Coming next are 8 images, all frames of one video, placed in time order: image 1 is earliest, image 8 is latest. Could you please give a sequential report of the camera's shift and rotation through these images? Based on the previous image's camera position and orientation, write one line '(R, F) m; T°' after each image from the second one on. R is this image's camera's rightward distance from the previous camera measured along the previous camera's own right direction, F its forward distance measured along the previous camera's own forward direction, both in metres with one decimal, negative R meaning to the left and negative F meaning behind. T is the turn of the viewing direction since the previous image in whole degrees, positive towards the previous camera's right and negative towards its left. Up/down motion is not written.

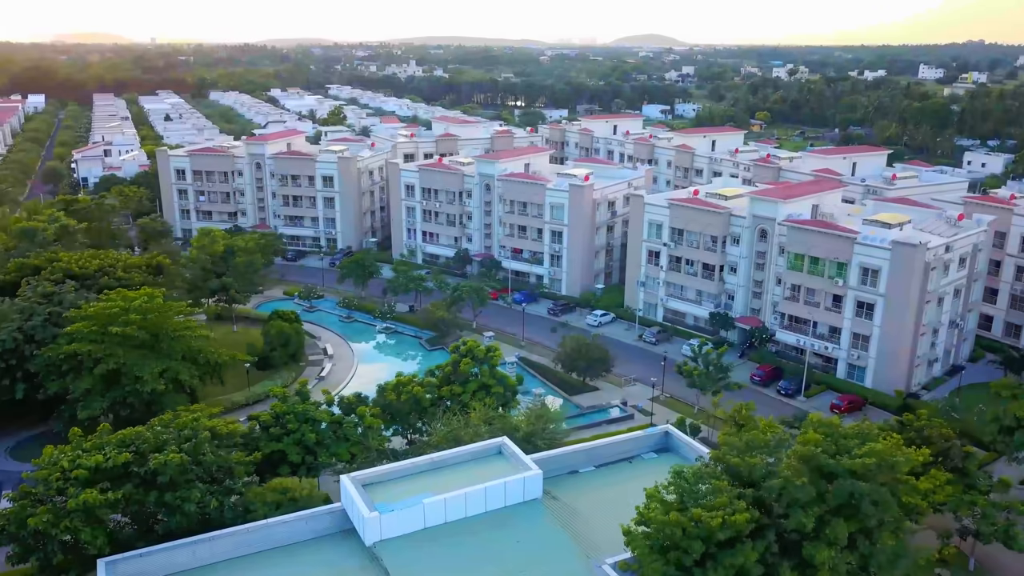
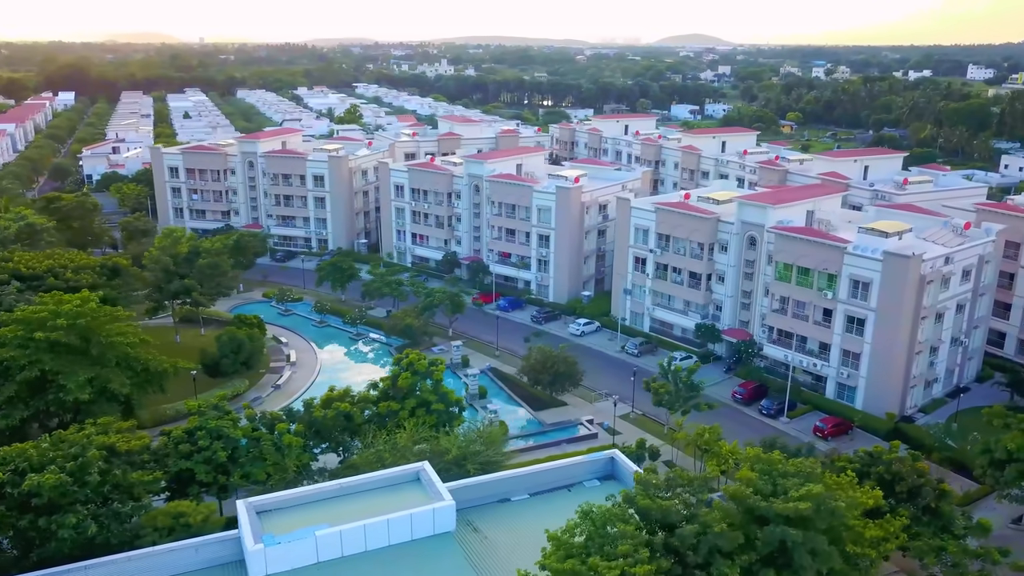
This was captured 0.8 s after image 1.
(+3.7, +2.4) m; -3°
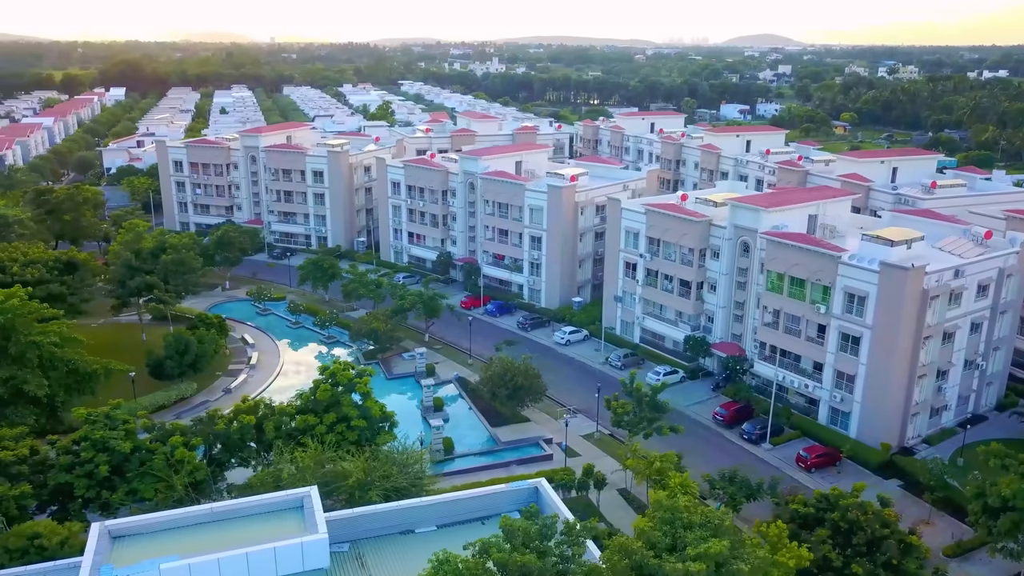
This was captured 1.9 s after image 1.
(+4.6, +3.2) m; -4°
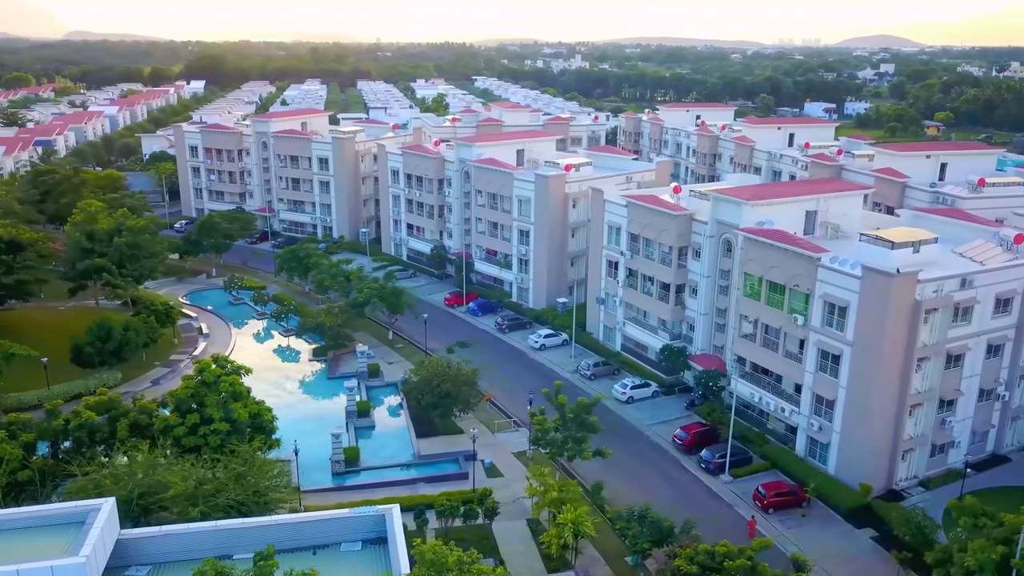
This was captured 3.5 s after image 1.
(+6.5, +4.5) m; -7°
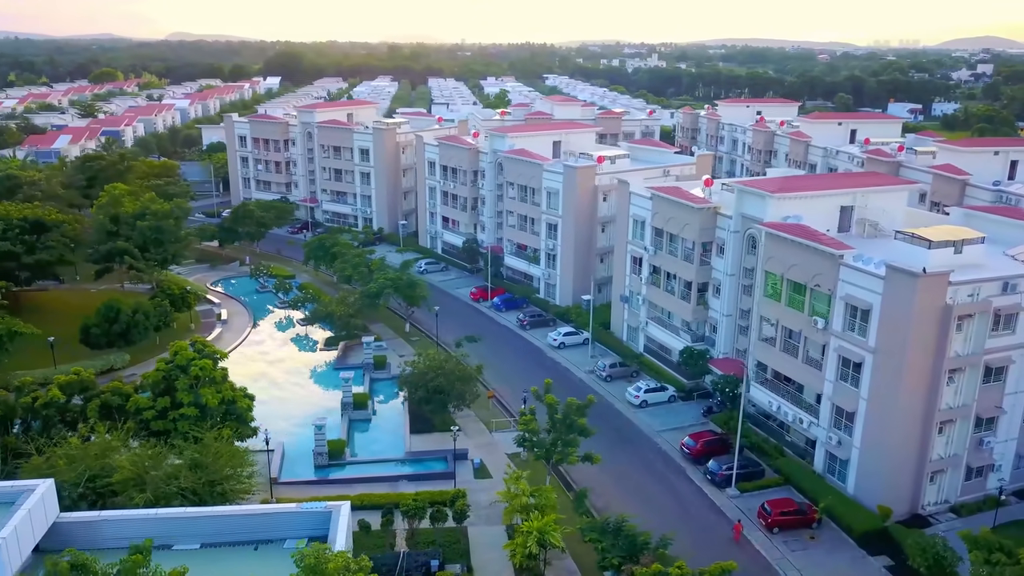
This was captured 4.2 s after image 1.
(+2.9, +1.8) m; -5°
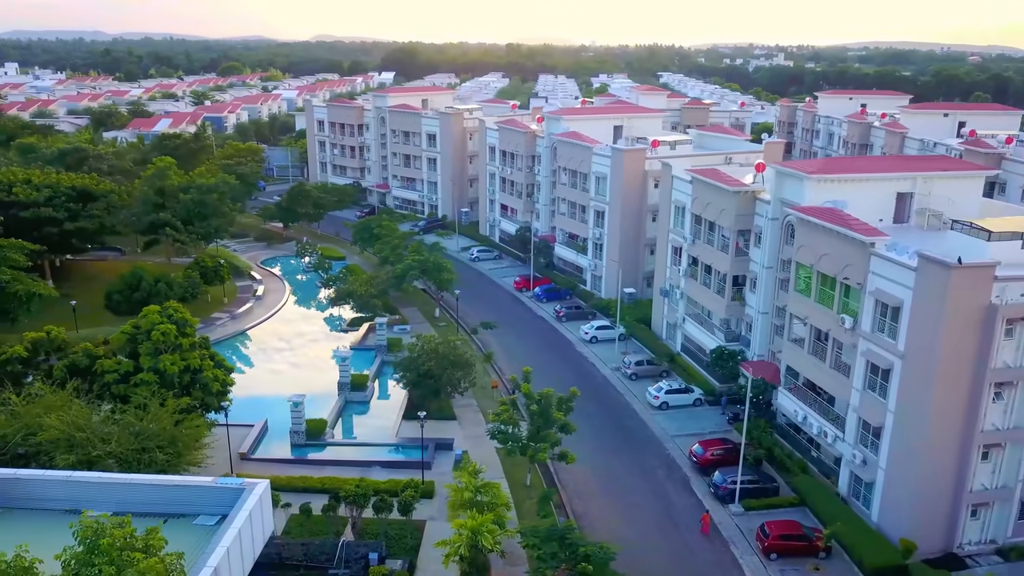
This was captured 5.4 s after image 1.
(+4.2, +2.6) m; -8°
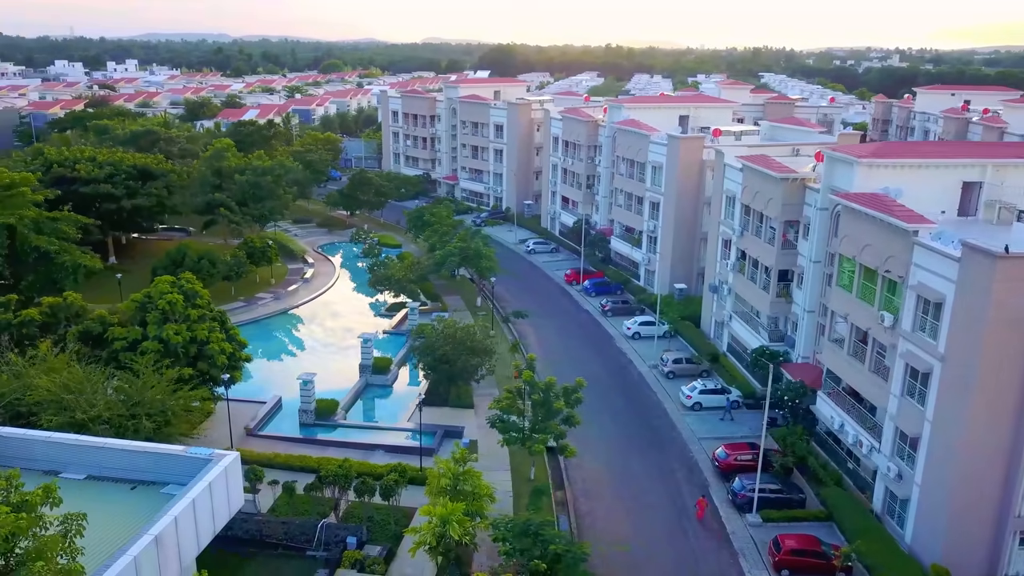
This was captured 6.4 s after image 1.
(+2.6, +1.4) m; -7°
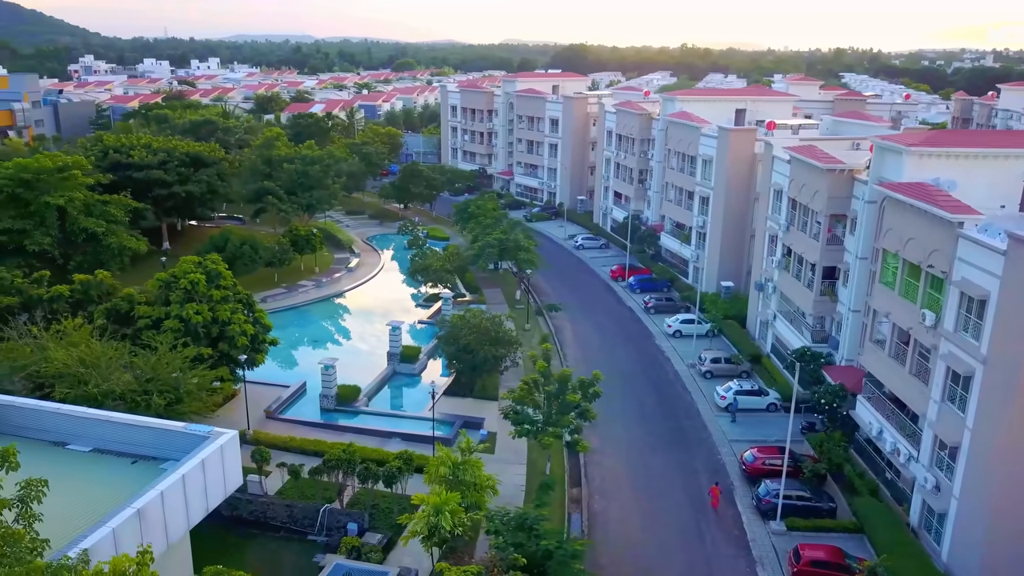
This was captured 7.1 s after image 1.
(+1.5, +0.8) m; -5°
